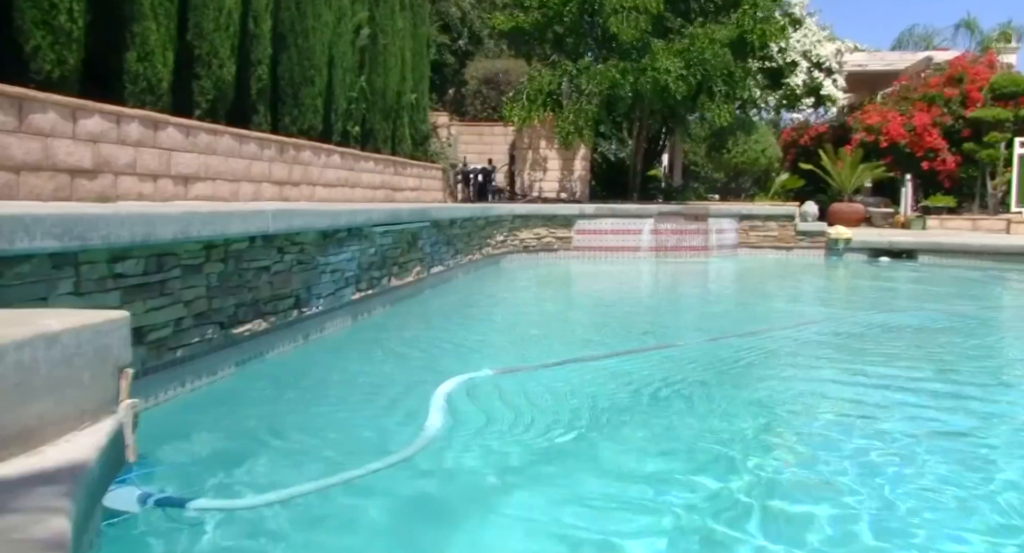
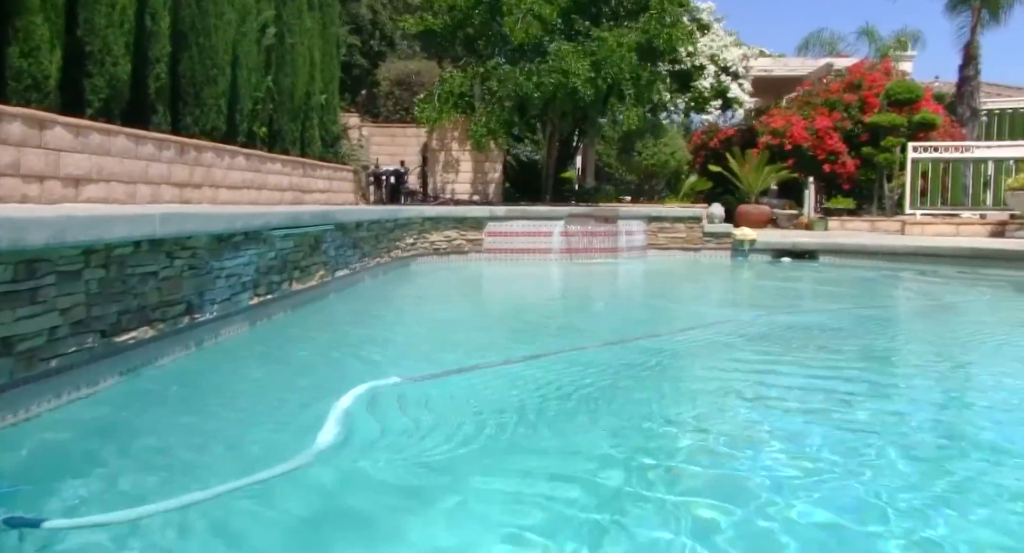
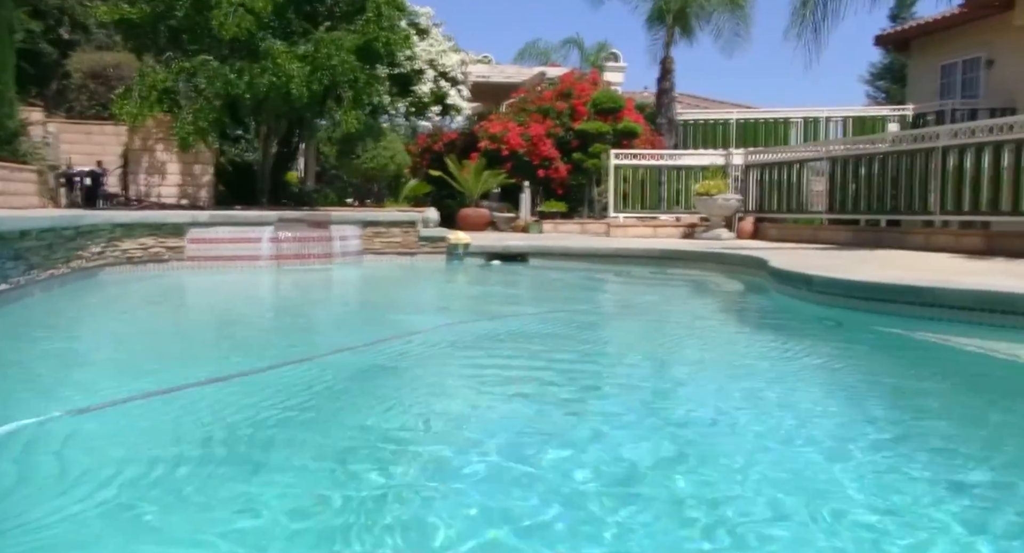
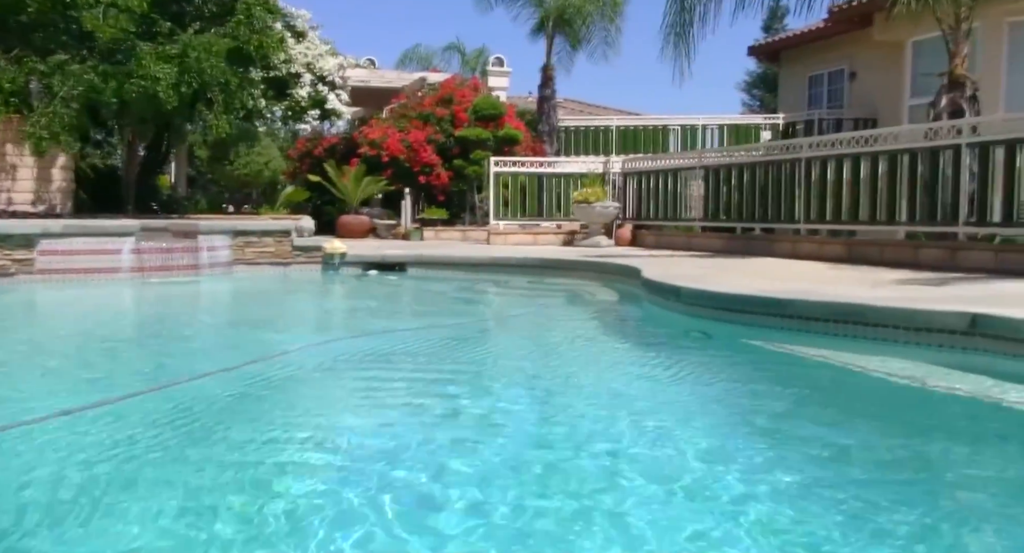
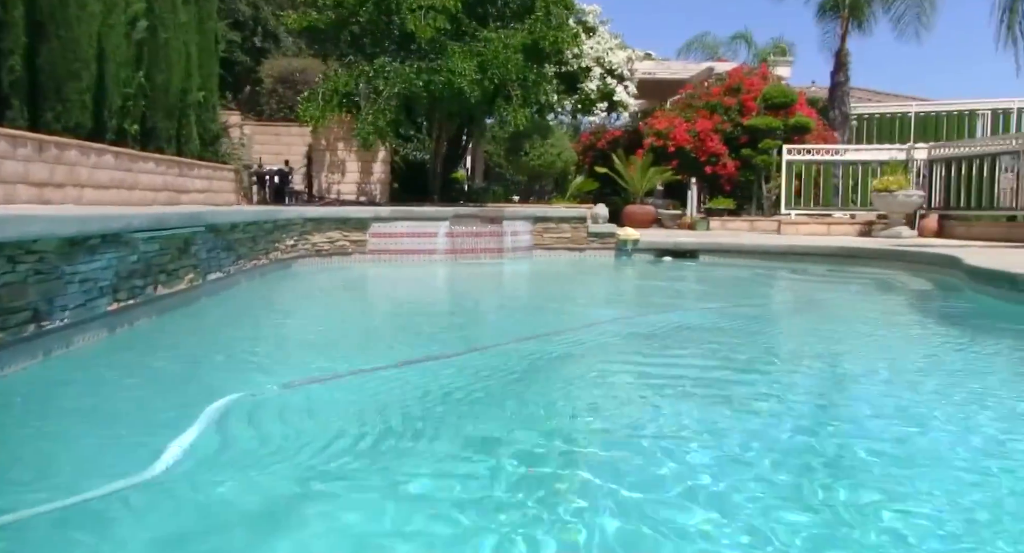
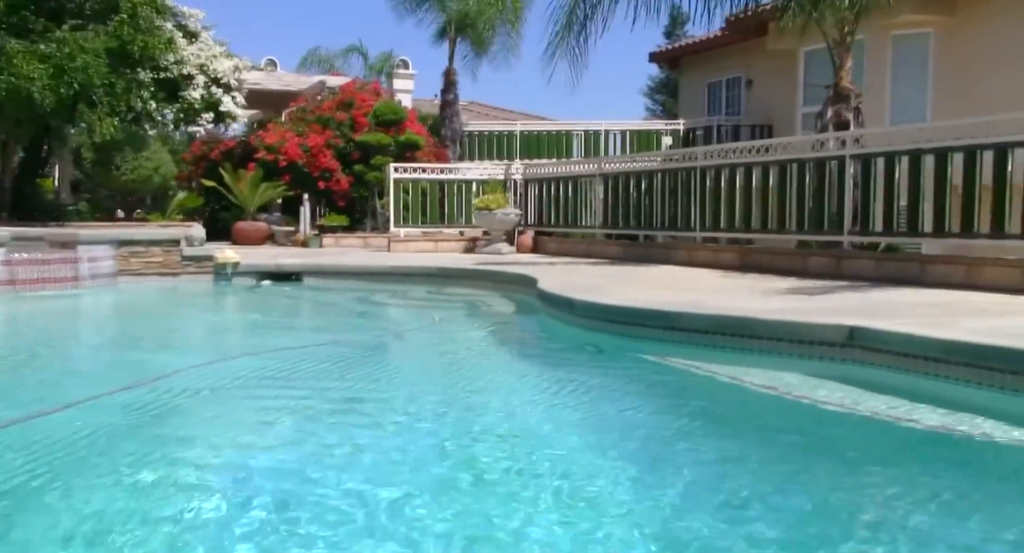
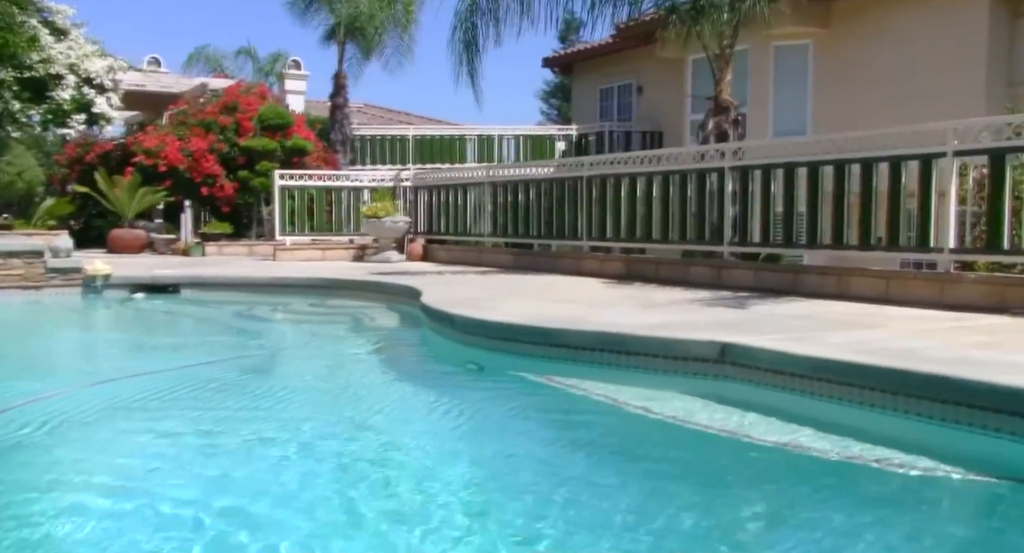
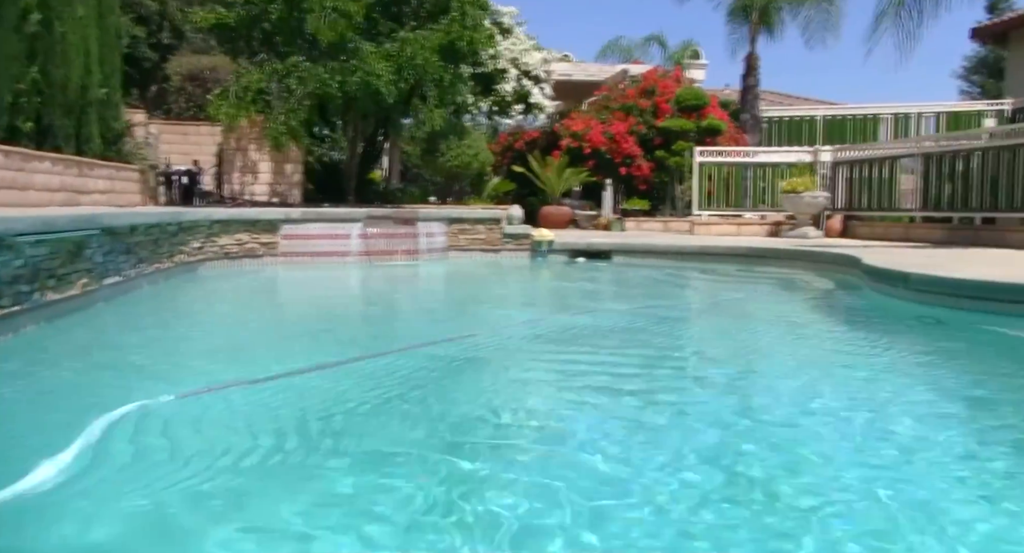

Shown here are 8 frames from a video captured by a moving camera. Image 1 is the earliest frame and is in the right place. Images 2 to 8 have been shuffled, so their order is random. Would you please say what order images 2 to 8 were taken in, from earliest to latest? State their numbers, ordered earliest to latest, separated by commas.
2, 5, 8, 3, 4, 6, 7
